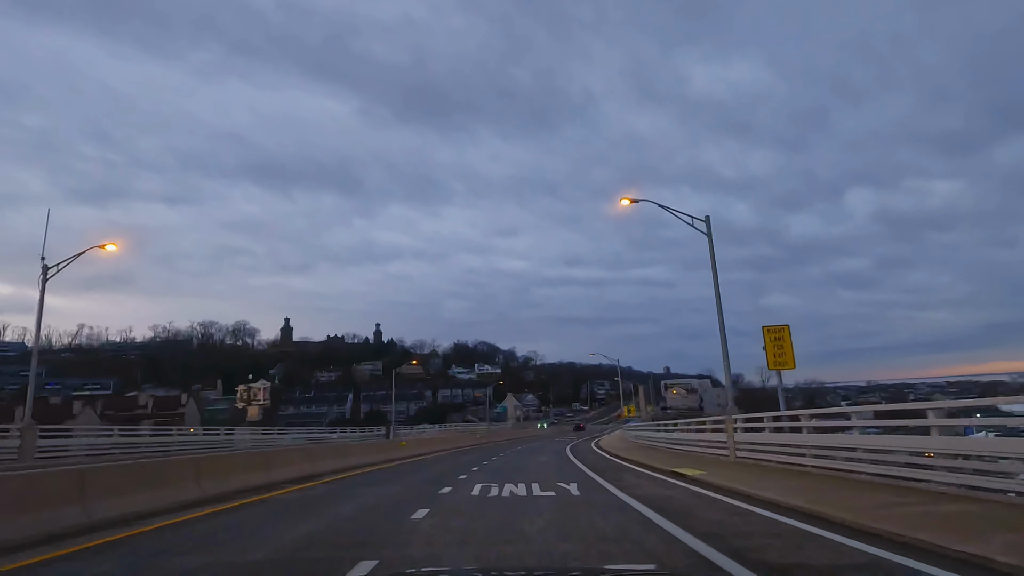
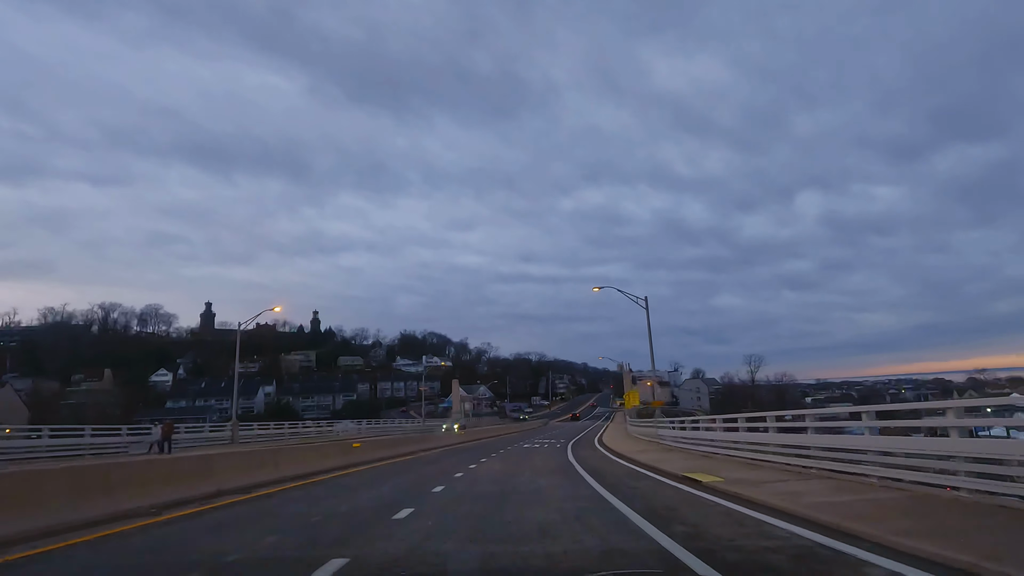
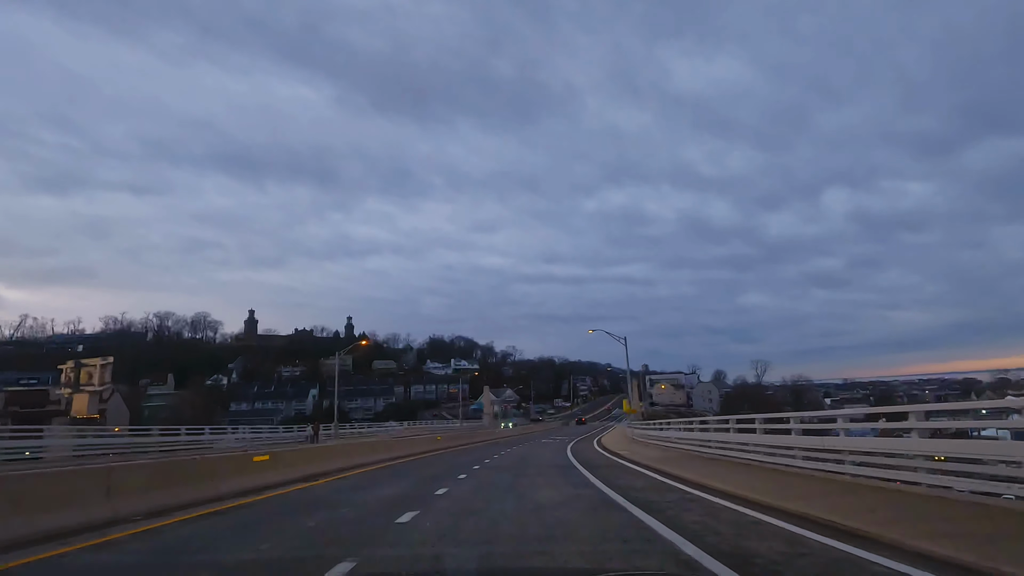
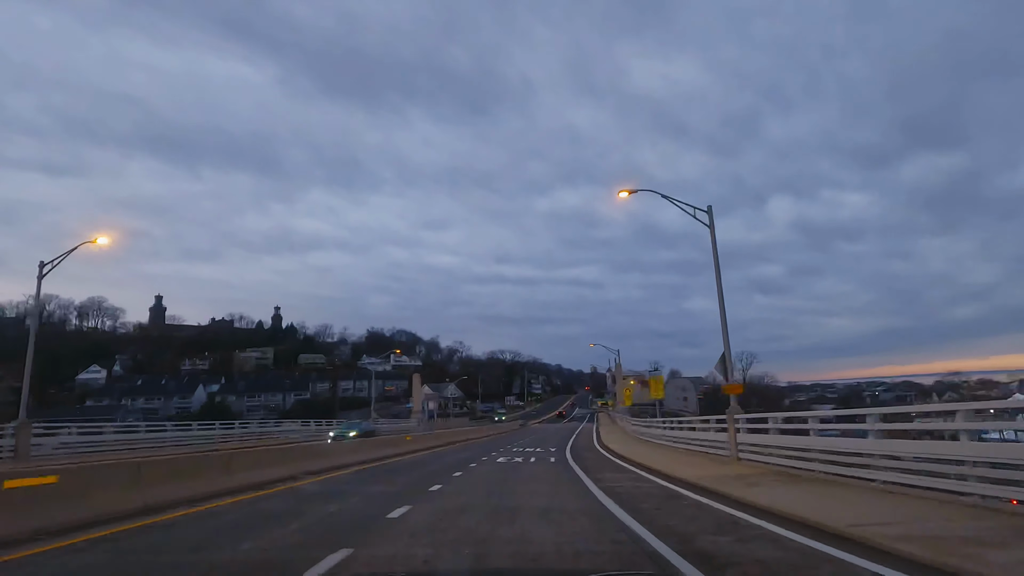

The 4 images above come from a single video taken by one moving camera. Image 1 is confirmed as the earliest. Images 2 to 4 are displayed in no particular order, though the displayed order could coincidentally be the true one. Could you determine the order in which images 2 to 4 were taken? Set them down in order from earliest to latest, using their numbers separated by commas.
3, 2, 4
